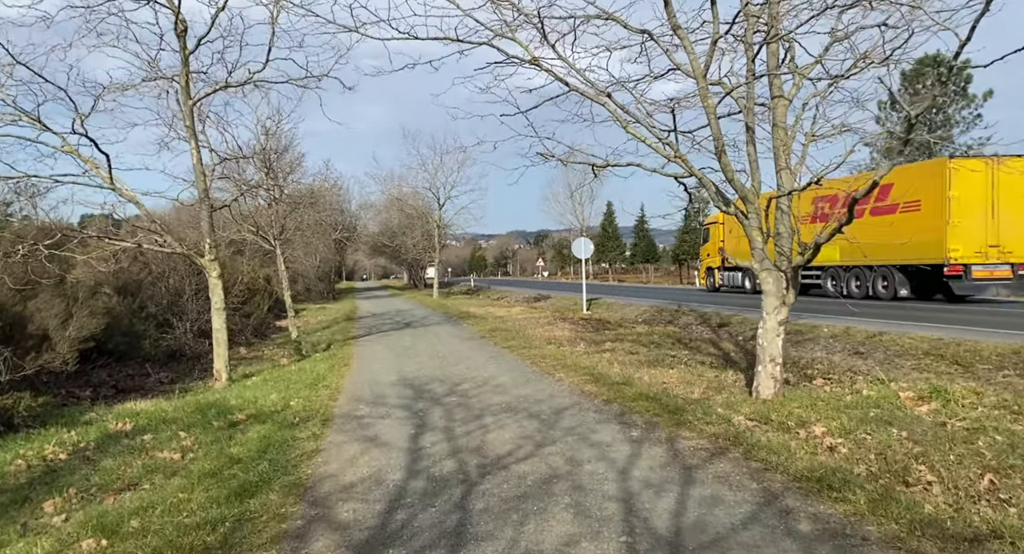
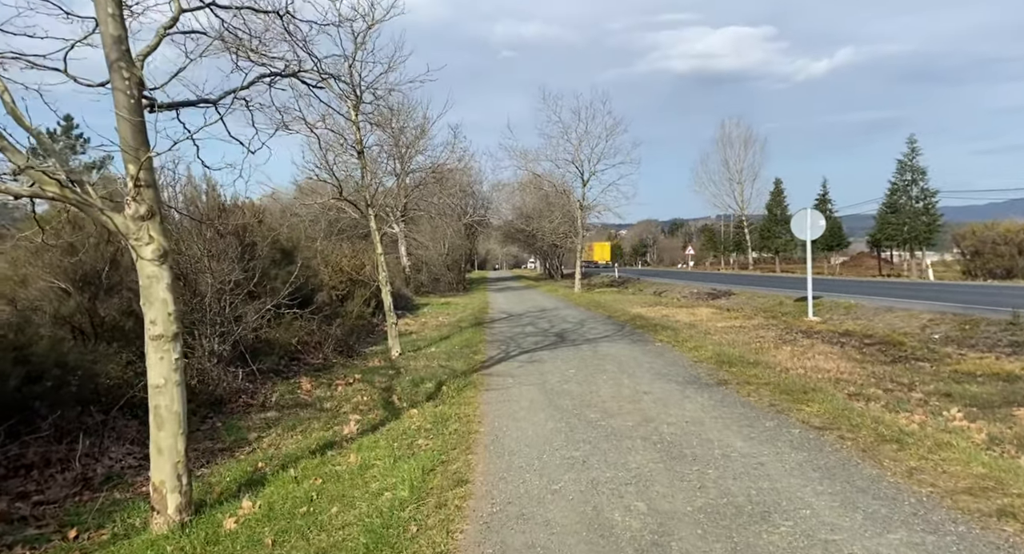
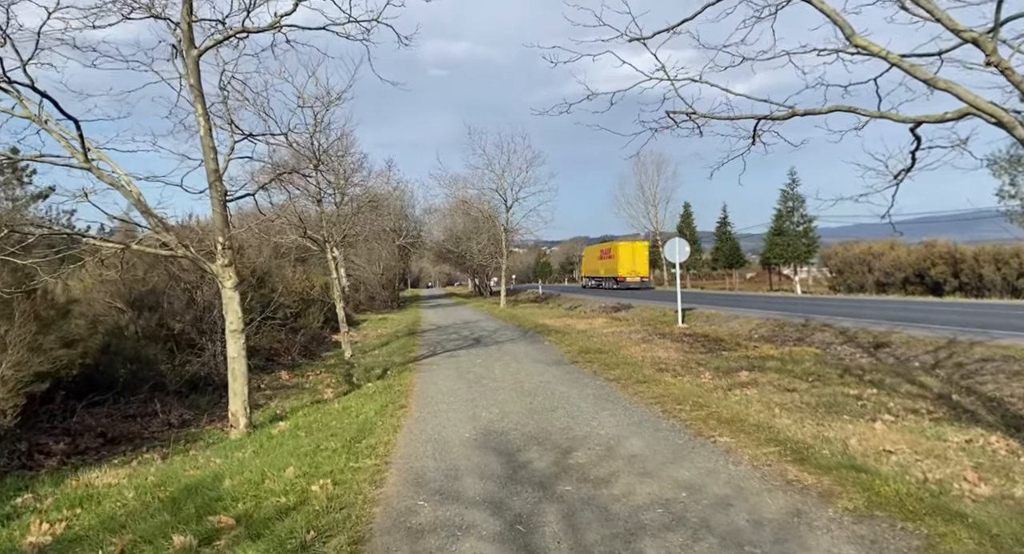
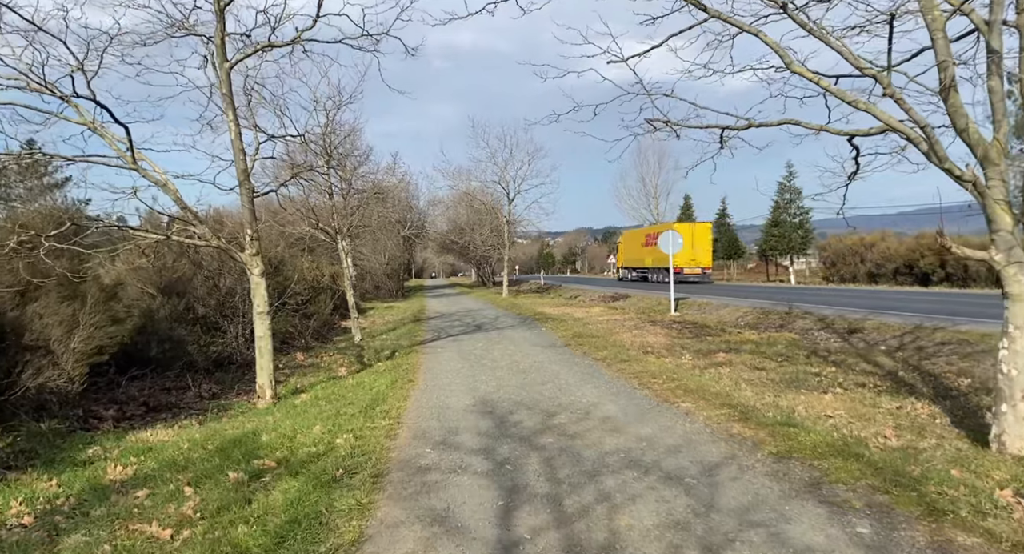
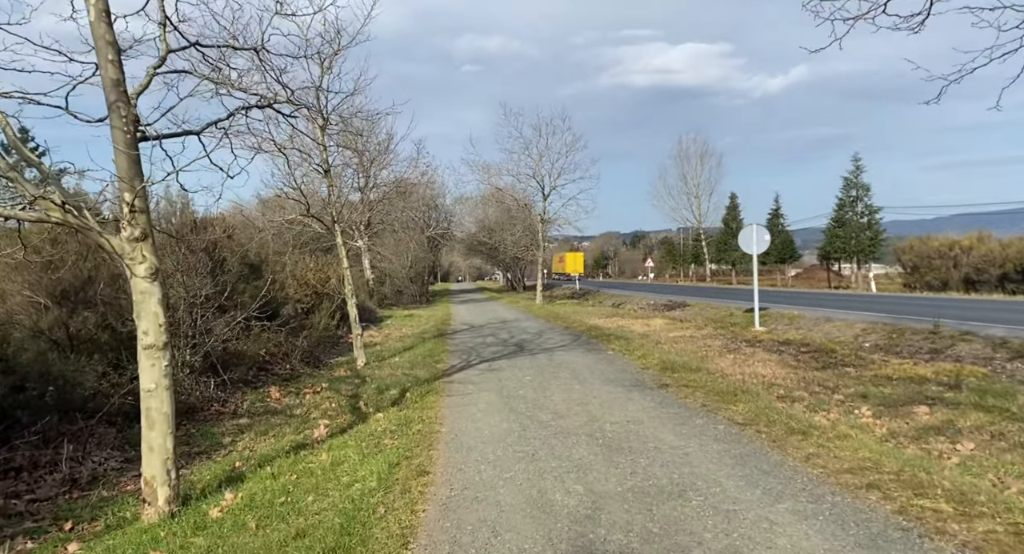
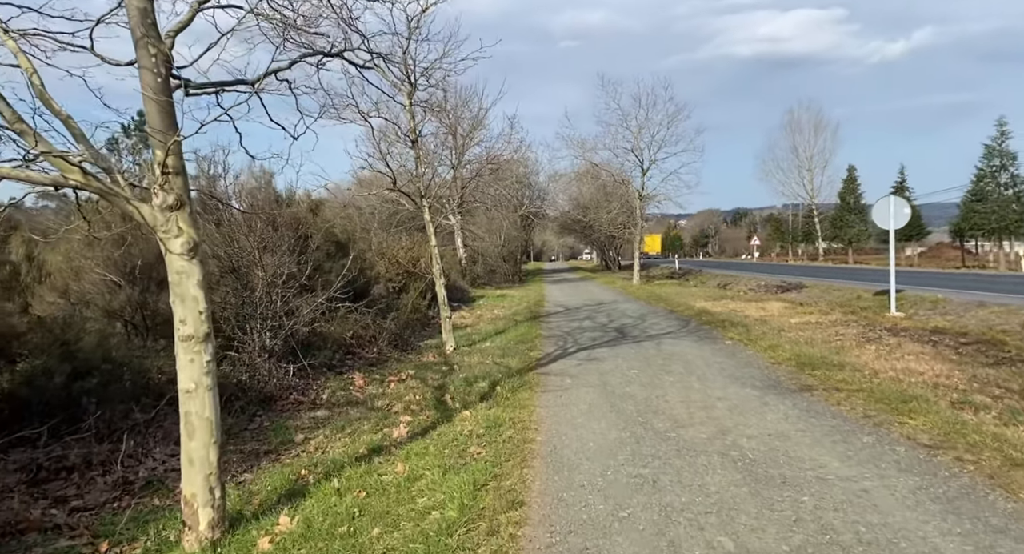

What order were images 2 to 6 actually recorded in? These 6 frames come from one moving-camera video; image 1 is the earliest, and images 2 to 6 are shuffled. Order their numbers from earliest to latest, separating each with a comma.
4, 3, 5, 2, 6
